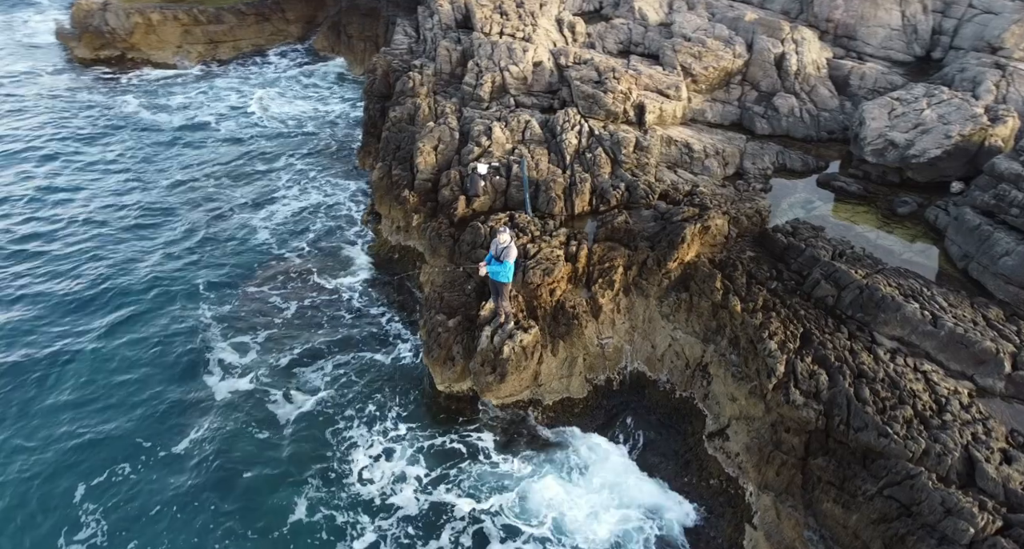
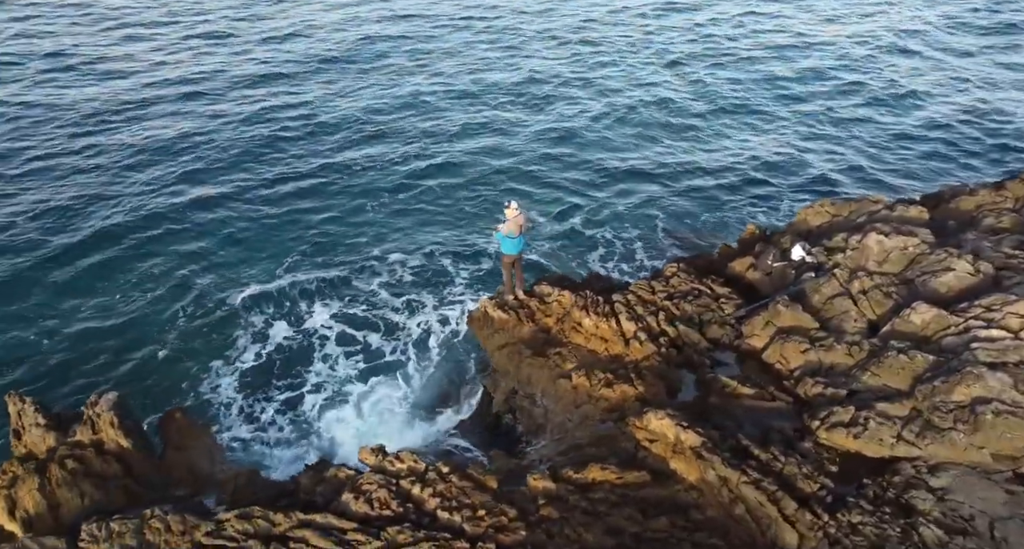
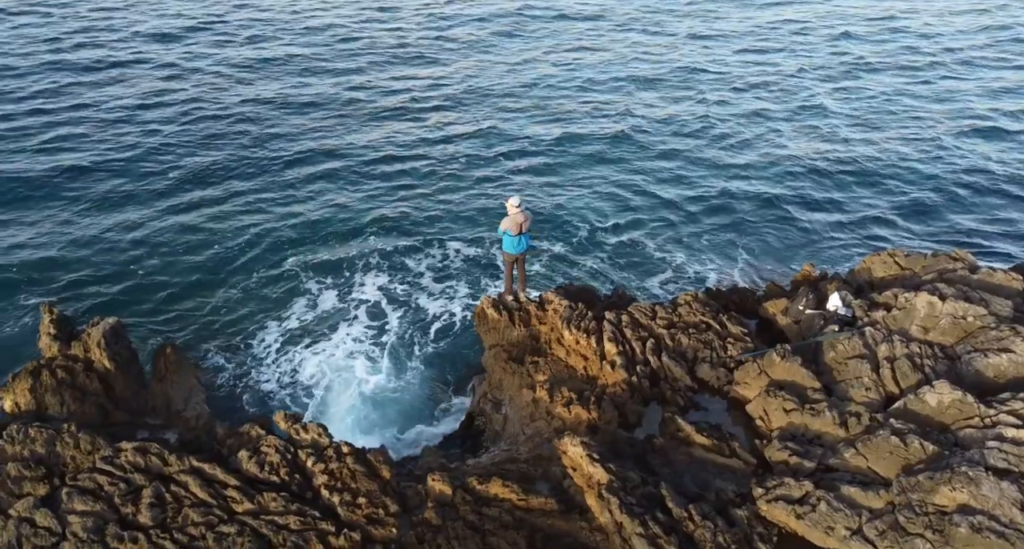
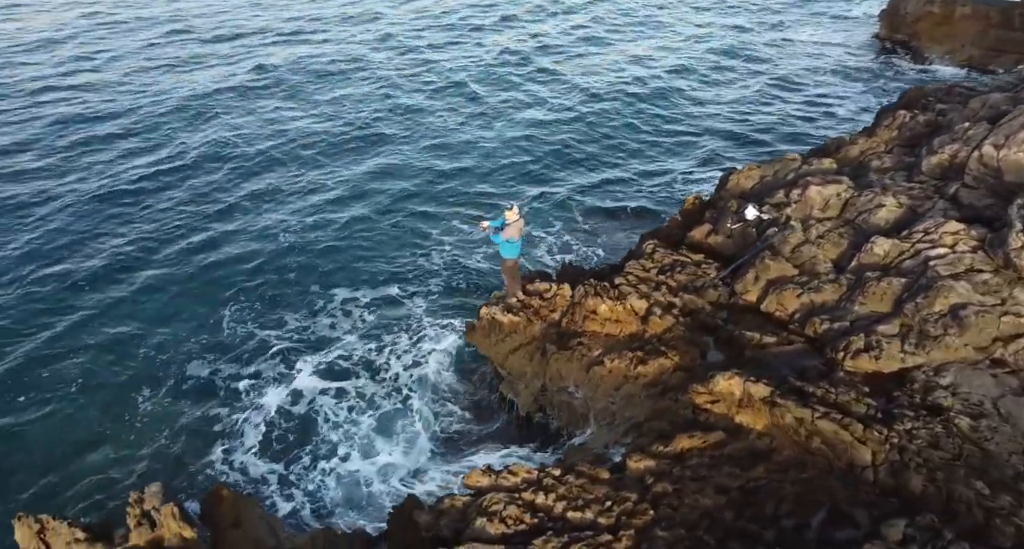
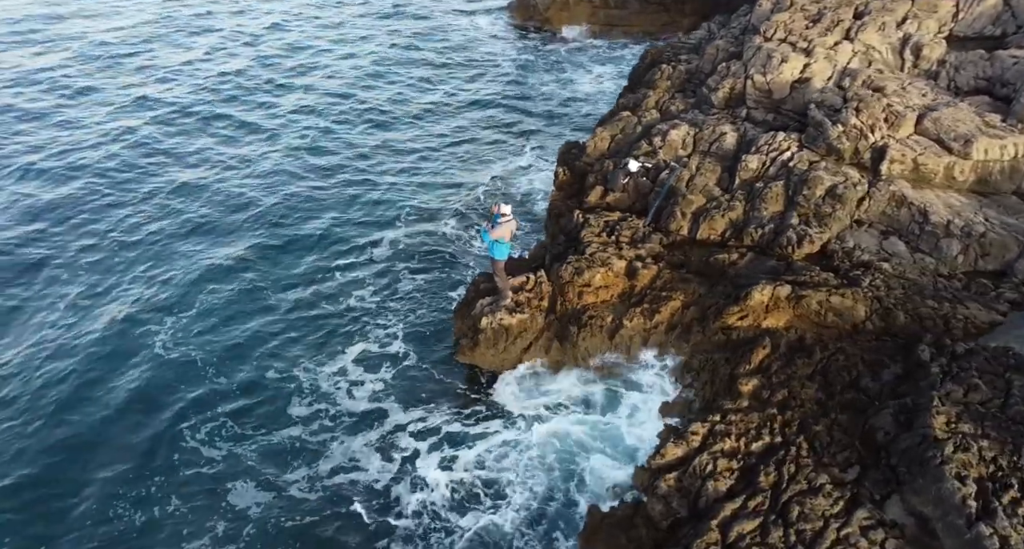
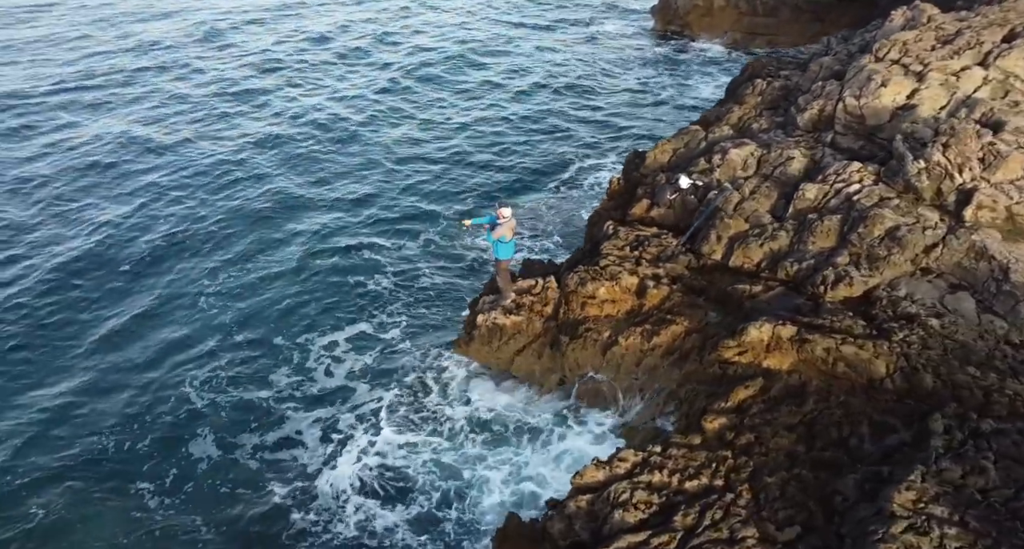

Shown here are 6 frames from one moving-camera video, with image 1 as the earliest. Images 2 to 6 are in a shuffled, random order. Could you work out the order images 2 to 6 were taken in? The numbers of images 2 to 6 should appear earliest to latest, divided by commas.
5, 6, 4, 2, 3
